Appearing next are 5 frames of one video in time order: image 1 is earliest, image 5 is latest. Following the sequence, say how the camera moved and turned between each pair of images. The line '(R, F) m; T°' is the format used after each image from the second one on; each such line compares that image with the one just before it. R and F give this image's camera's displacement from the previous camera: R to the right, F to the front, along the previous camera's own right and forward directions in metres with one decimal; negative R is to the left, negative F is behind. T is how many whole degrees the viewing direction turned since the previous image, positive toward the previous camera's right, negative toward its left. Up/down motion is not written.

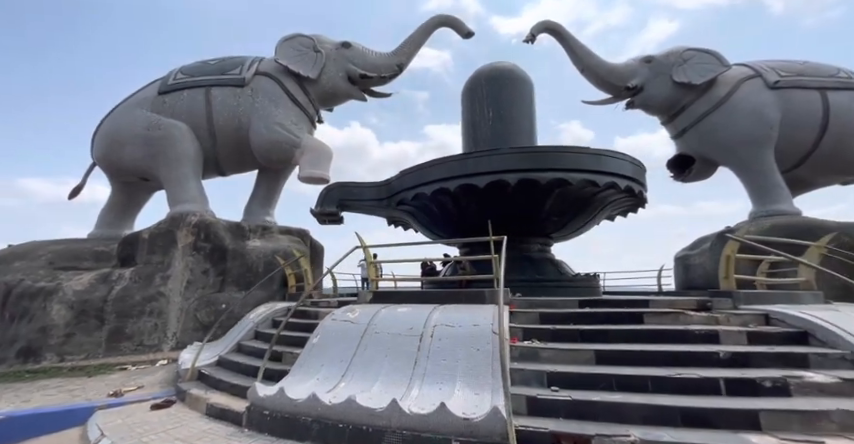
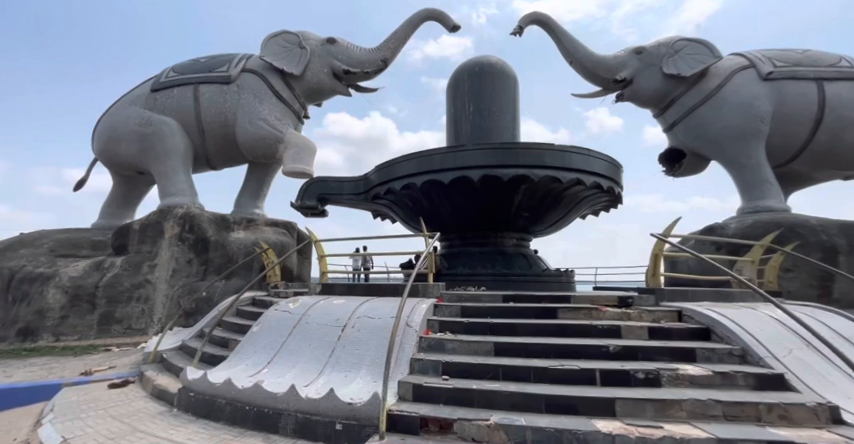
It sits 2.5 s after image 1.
(+0.8, -0.2) m; -2°
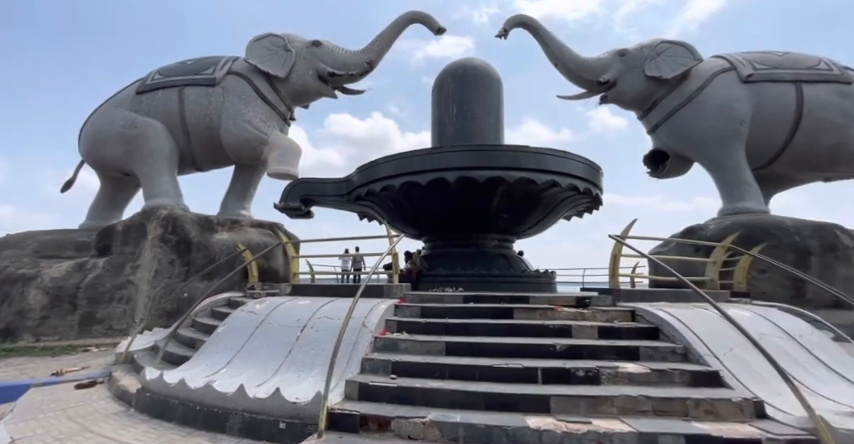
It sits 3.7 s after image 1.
(+0.3, -0.1) m; 0°
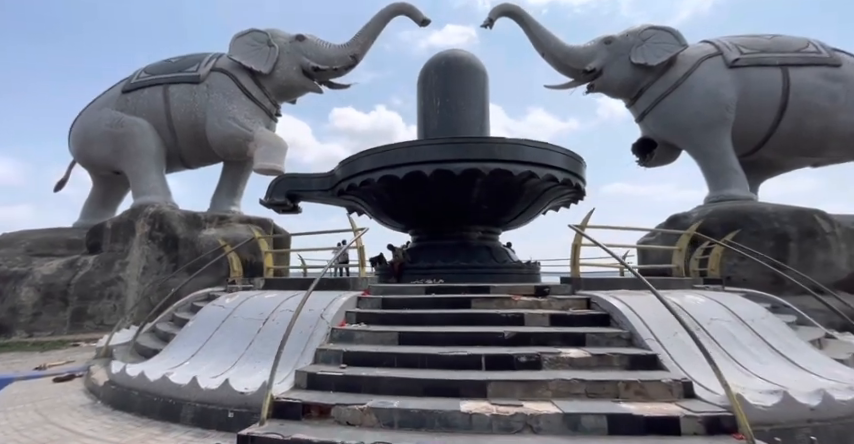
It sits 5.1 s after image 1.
(+0.4, -0.1) m; -1°
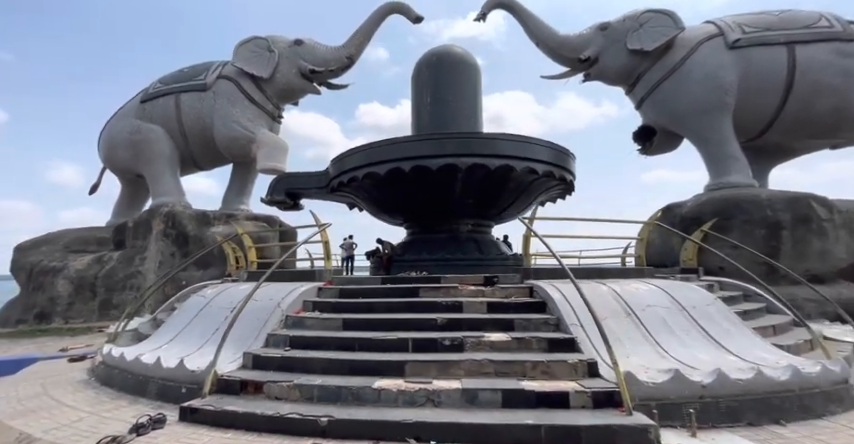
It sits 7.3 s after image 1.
(+0.7, -0.3) m; -4°
